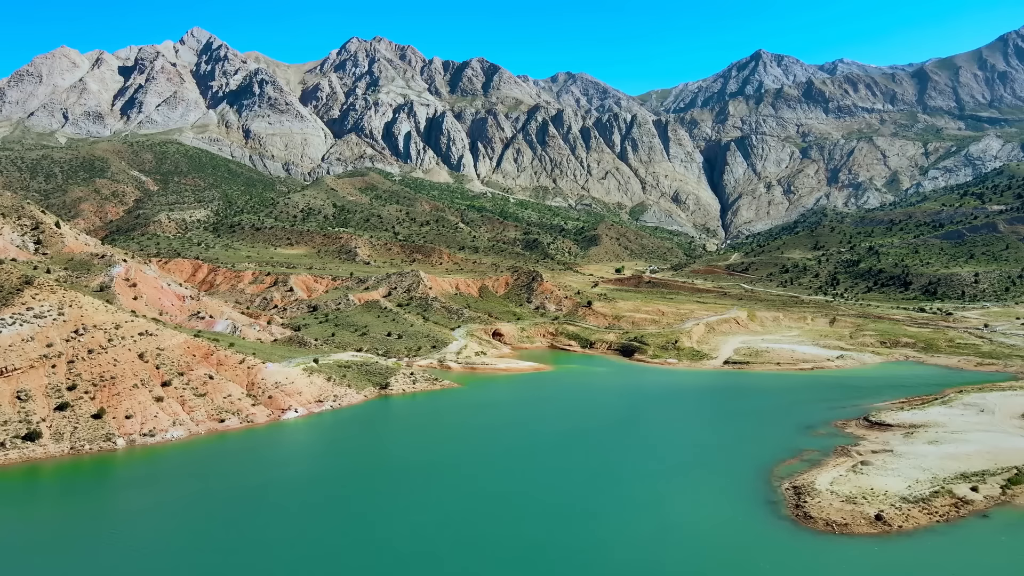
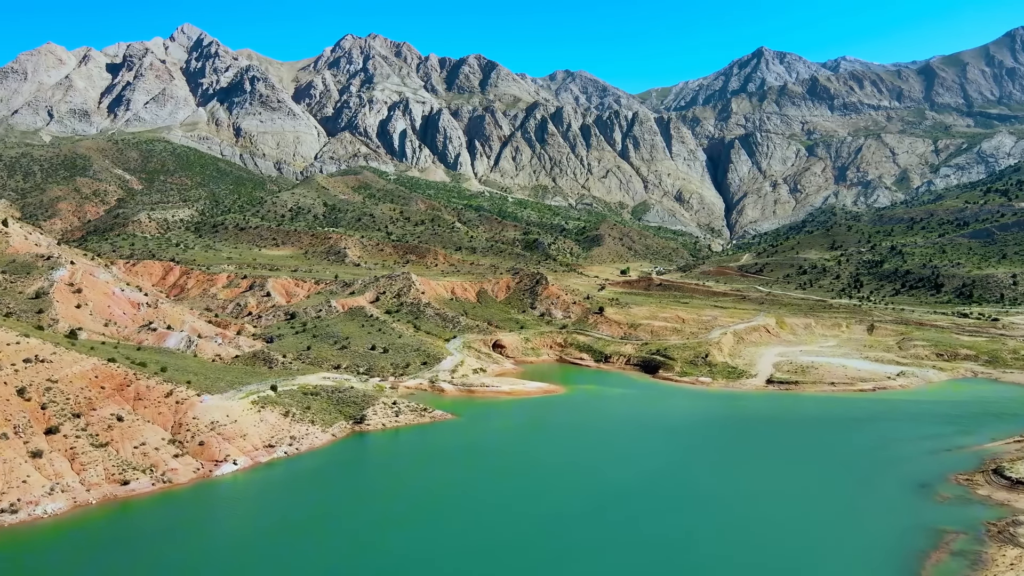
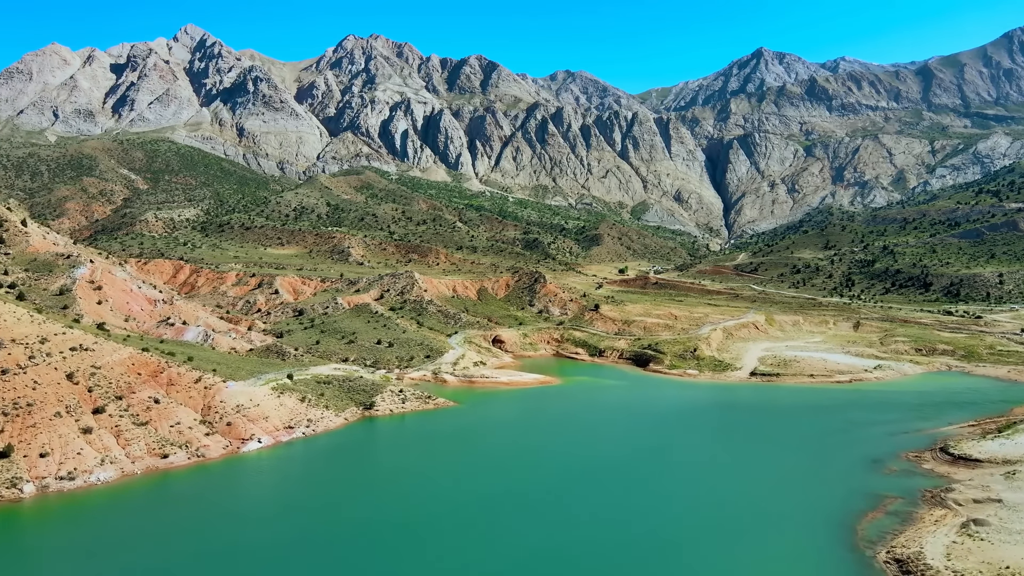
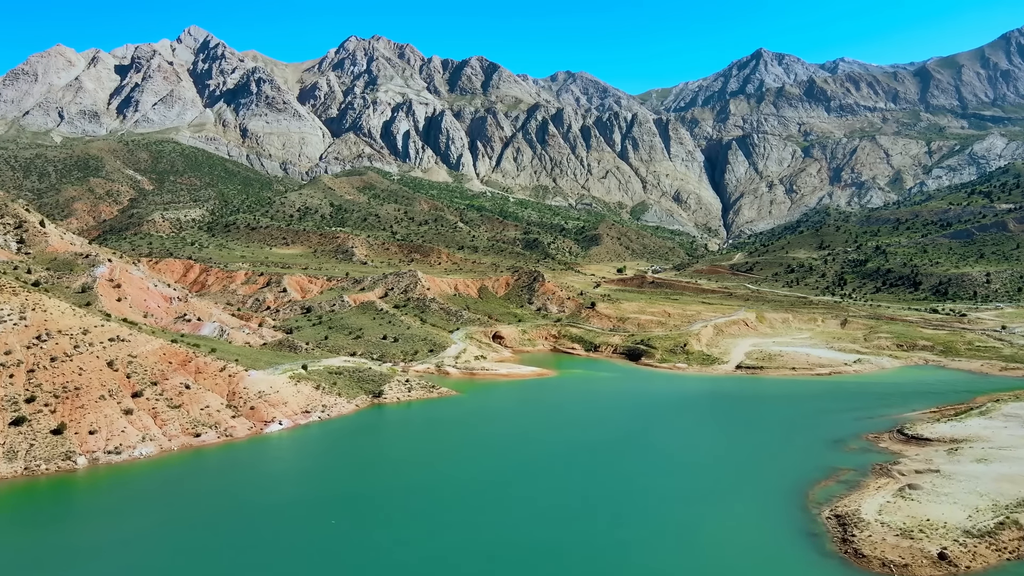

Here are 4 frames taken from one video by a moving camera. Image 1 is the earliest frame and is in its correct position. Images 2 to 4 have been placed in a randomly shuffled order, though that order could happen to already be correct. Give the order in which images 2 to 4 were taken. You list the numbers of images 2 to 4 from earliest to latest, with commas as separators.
4, 3, 2
